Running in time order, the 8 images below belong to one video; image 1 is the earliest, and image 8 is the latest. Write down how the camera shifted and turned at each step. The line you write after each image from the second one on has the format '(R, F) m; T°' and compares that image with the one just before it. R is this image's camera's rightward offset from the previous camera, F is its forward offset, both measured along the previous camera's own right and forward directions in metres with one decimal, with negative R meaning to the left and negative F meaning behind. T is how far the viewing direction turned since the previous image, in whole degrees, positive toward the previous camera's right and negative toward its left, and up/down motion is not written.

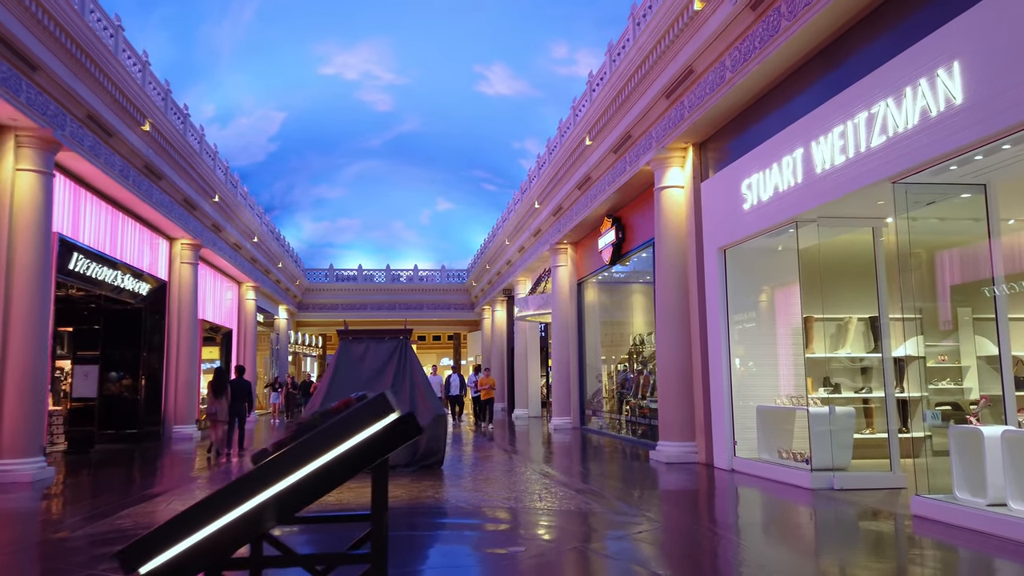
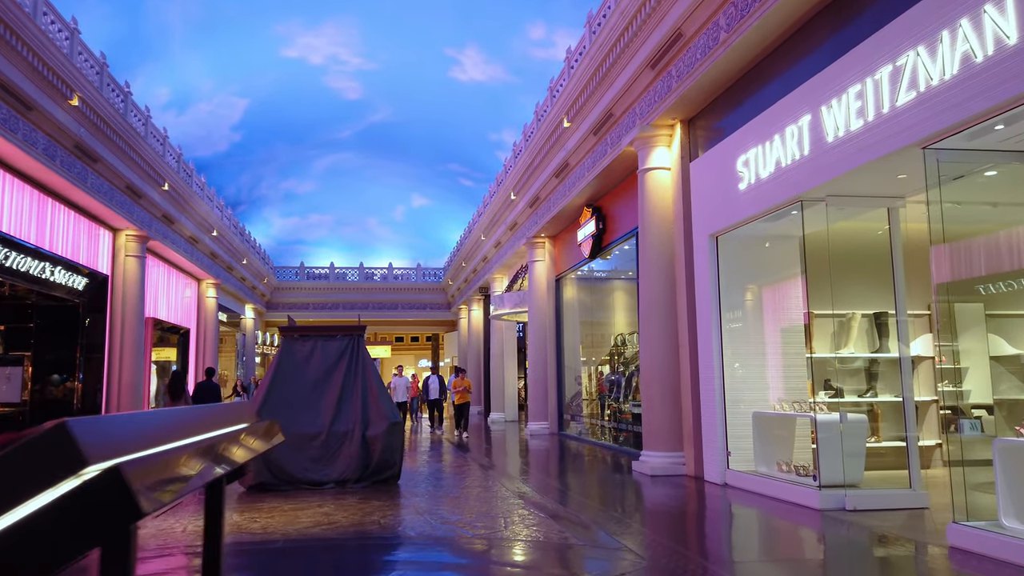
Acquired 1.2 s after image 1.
(+0.1, +0.9) m; +1°
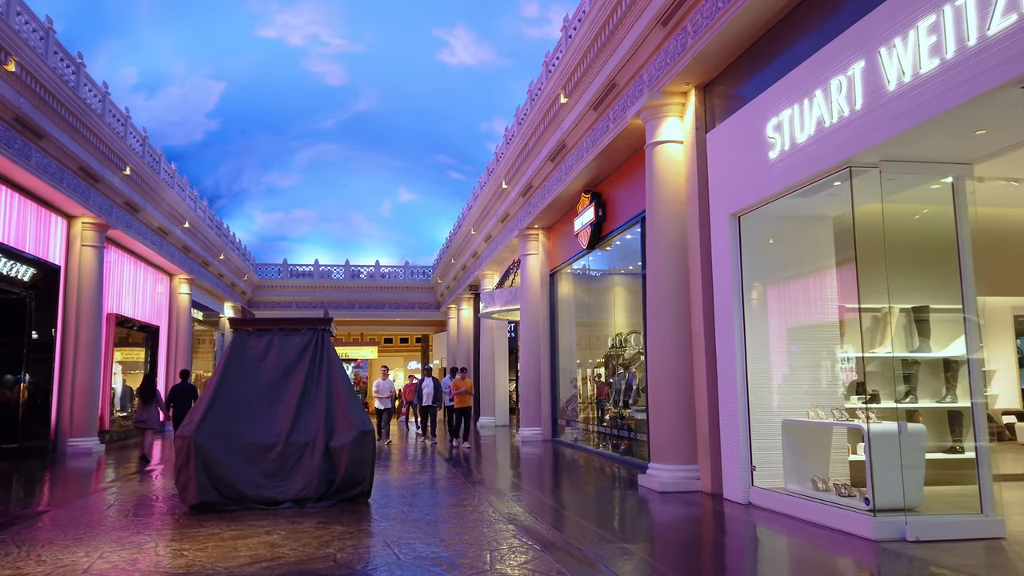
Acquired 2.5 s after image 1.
(0.0, +1.0) m; +1°
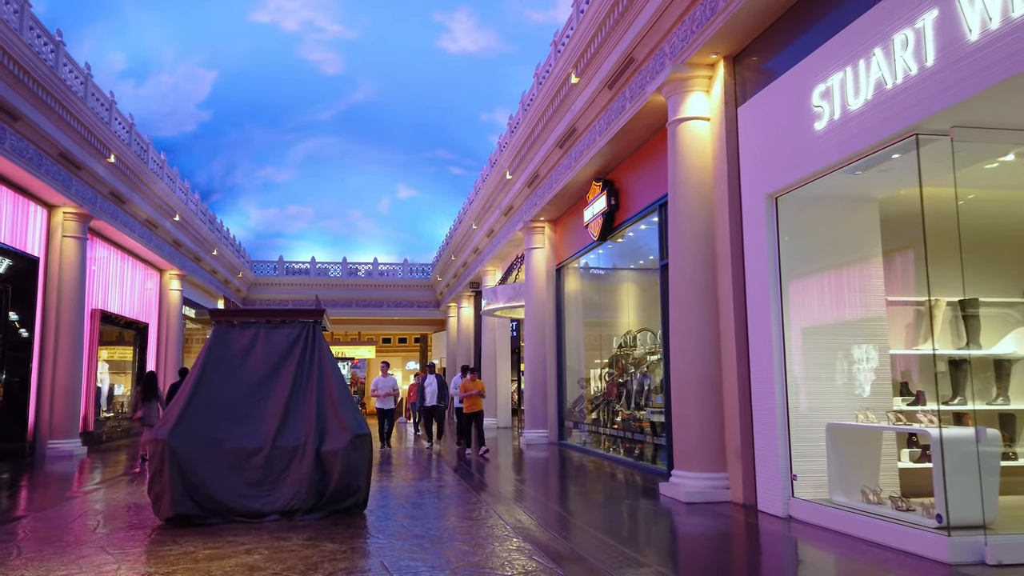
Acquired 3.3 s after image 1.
(-0.1, +0.6) m; 0°
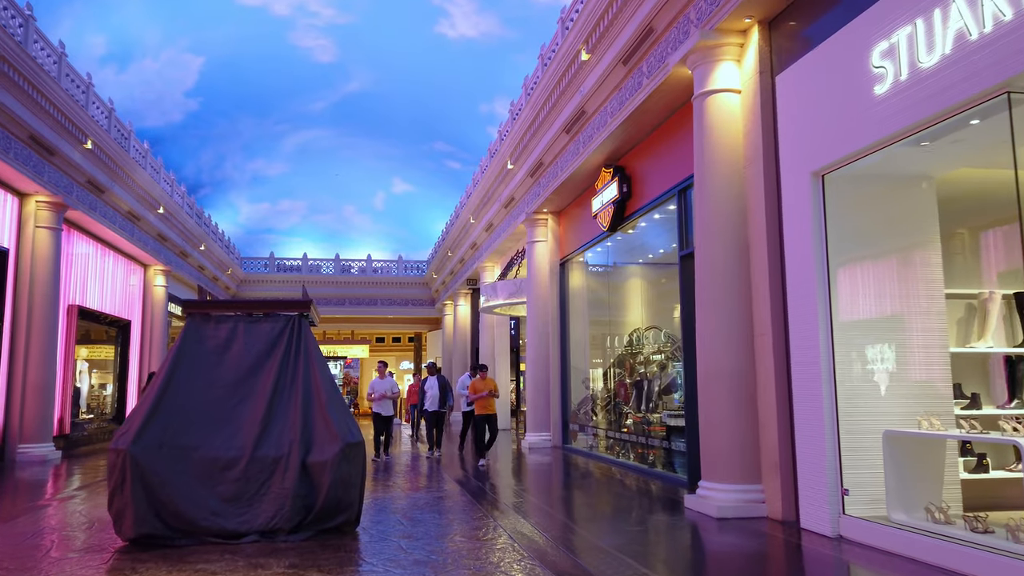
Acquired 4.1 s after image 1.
(-0.1, +0.6) m; 0°
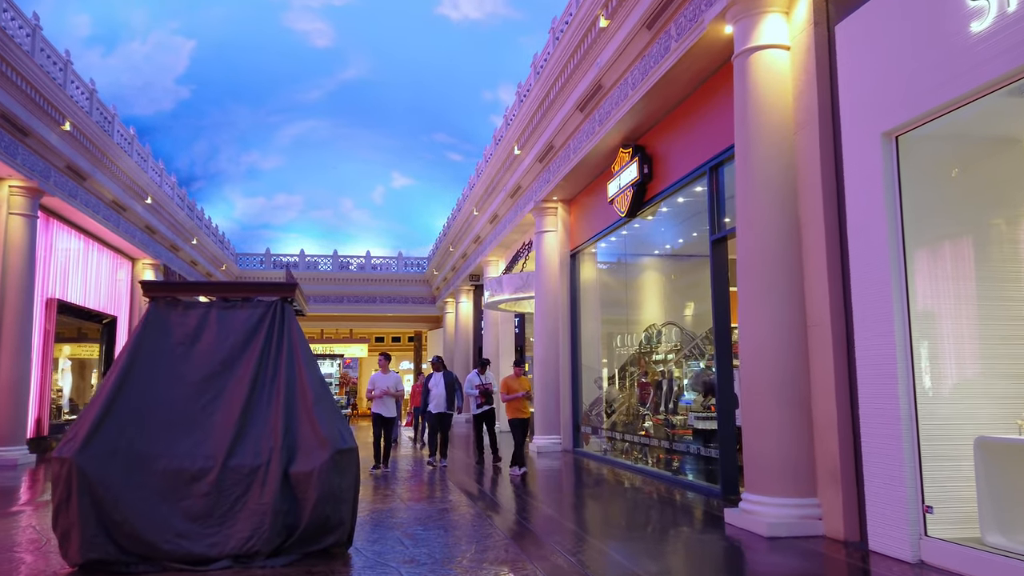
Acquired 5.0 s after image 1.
(-0.1, +0.7) m; 0°
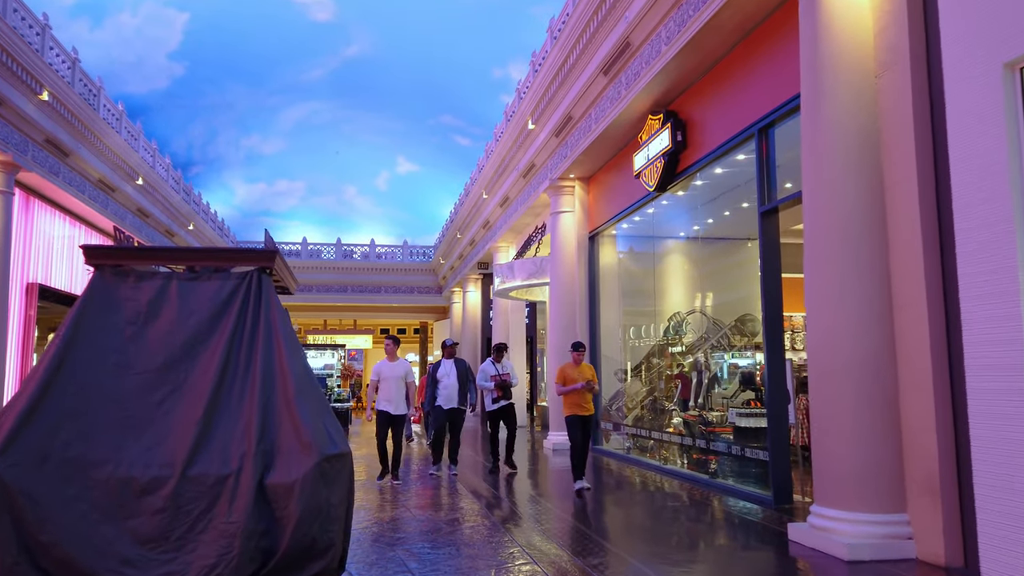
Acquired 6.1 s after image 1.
(-0.1, +0.8) m; 0°
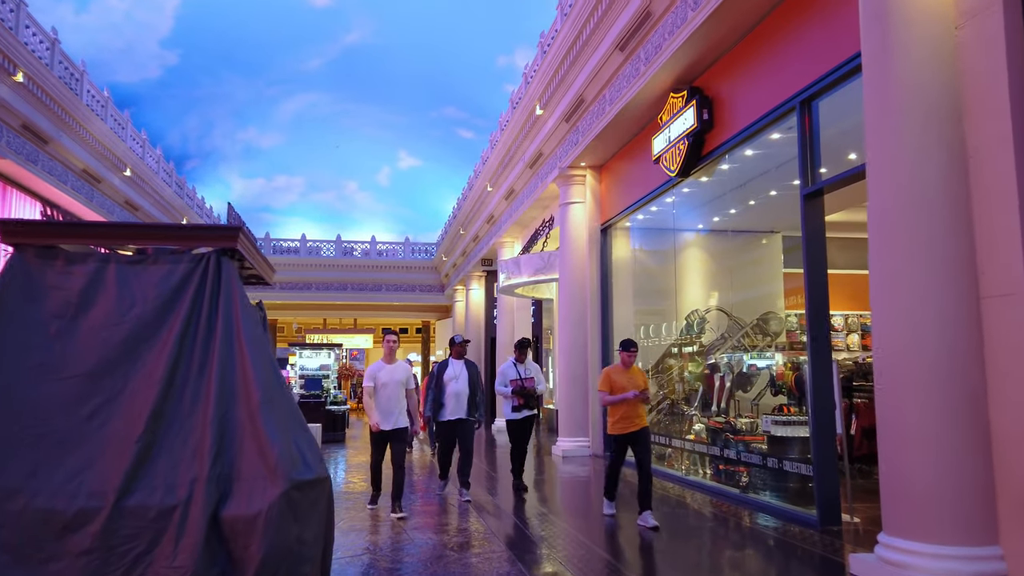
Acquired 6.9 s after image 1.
(-0.1, +0.6) m; 0°
